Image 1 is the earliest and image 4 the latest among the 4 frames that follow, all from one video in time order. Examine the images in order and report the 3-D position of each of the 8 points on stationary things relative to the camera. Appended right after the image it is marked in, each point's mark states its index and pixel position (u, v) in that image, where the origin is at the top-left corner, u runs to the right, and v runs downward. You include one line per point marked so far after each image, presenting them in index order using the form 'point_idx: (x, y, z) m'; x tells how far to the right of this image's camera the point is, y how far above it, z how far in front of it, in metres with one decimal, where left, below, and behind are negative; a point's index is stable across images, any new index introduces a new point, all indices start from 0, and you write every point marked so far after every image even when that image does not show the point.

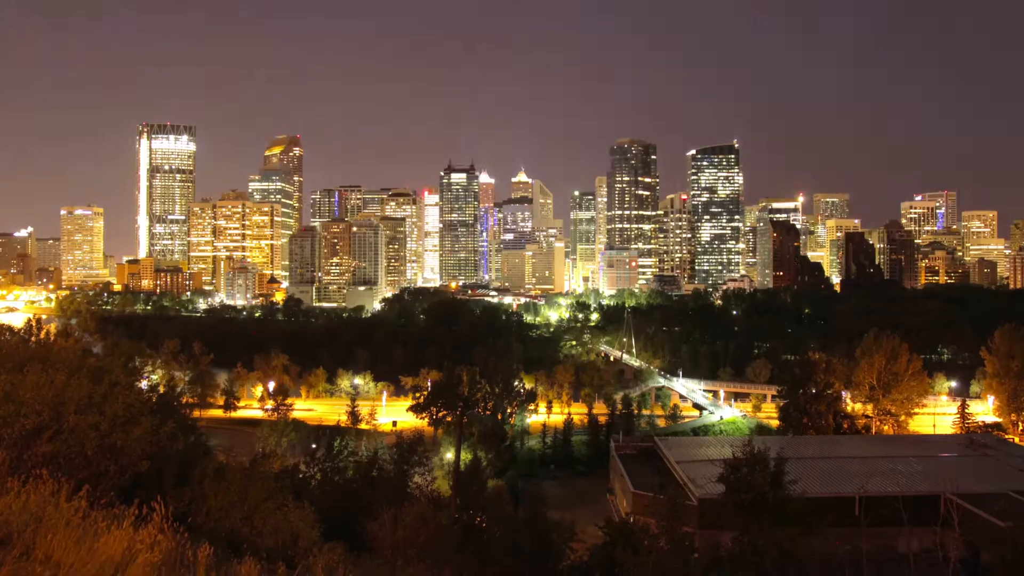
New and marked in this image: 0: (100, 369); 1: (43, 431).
0: (-8.4, -1.8, +15.6) m
1: (-7.0, -2.1, +11.1) m
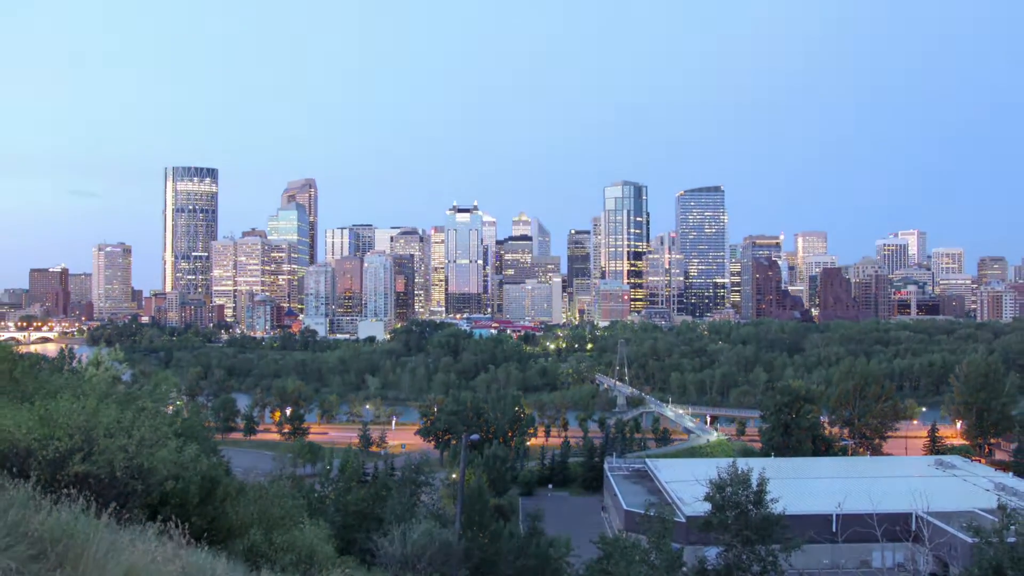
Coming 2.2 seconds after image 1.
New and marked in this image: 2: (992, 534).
0: (-8.3, -2.4, +16.4) m
1: (-7.0, -2.6, +11.9) m
2: (+7.9, -4.0, +12.3) m
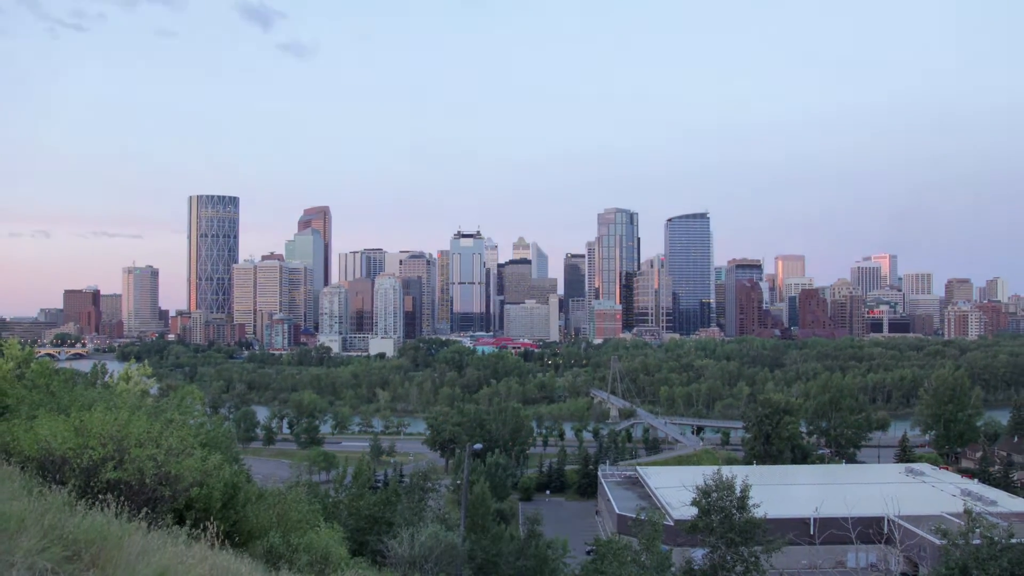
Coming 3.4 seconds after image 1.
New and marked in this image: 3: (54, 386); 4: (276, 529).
0: (-8.3, -2.7, +17.4) m
1: (-6.9, -2.9, +12.9) m
2: (+7.9, -4.4, +13.2) m
3: (-10.4, -2.2, +17.0) m
4: (-4.7, -4.8, +14.8) m
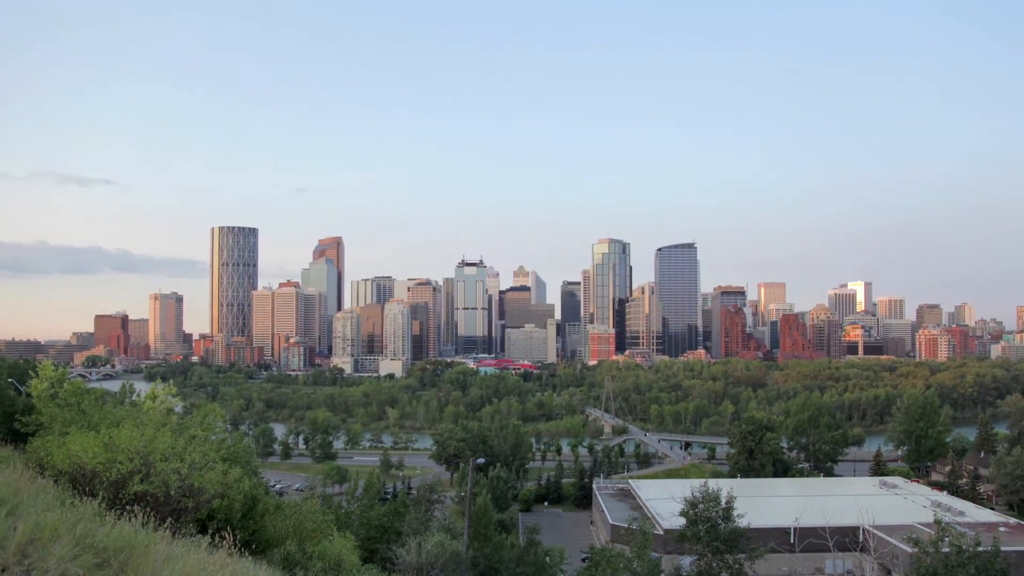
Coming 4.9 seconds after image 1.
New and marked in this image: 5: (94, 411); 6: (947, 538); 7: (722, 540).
0: (-8.3, -3.2, +18.3) m
1: (-6.9, -3.4, +13.8) m
2: (+7.9, -4.9, +14.2) m
3: (-10.4, -2.7, +18.0) m
4: (-4.7, -5.2, +15.7) m
5: (-10.1, -2.8, +17.9) m
6: (+8.1, -4.6, +13.9) m
7: (+4.0, -4.8, +14.2) m
